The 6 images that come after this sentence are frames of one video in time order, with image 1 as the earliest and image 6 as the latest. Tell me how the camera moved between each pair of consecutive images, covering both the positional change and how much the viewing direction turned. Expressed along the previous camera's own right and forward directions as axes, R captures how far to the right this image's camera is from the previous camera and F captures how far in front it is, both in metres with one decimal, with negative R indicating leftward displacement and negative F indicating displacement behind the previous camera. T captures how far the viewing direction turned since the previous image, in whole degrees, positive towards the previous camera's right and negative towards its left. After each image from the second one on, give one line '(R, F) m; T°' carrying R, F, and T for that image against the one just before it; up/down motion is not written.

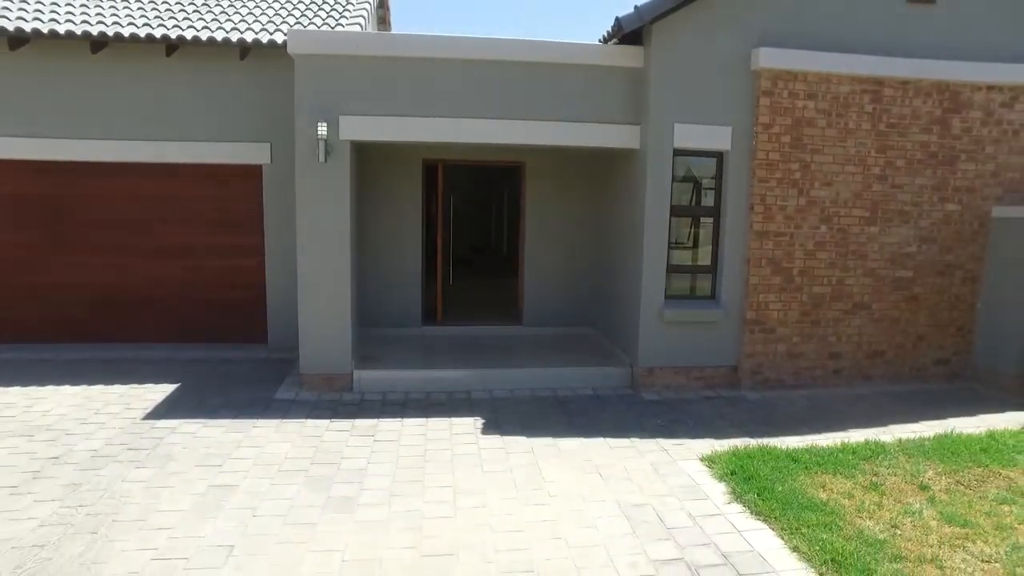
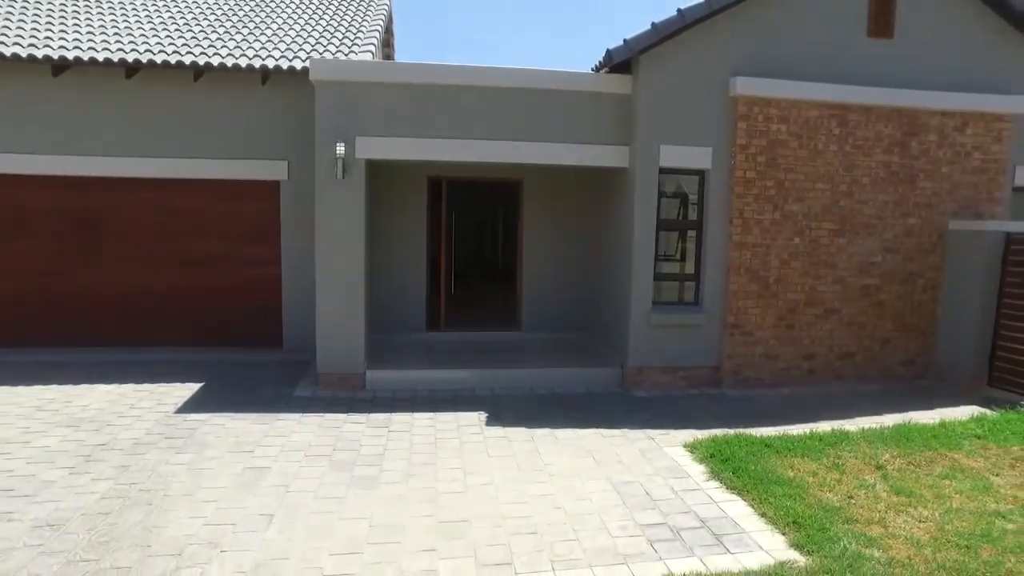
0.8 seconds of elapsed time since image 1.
(-0.1, -0.7) m; +1°
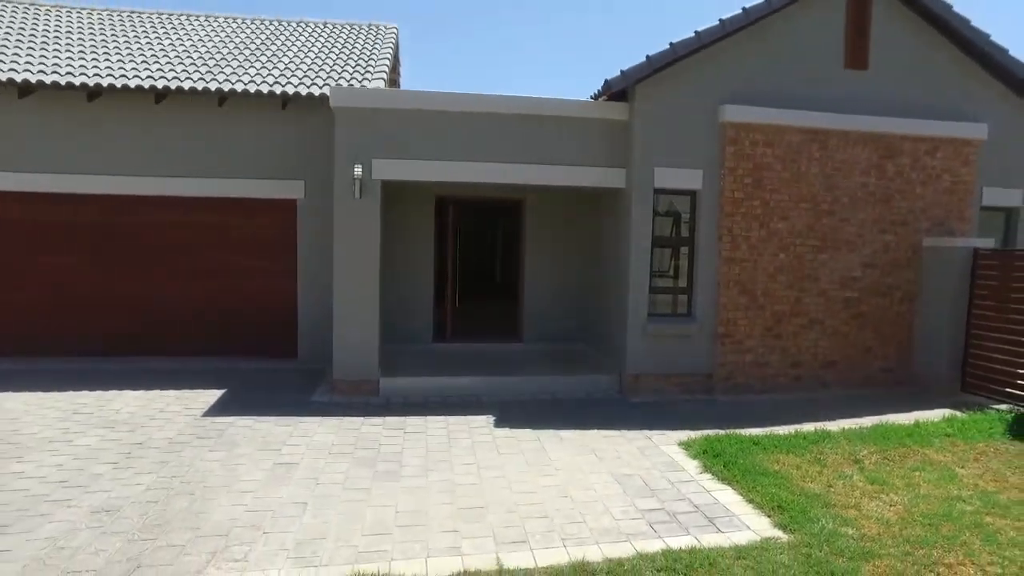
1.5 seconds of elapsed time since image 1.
(-0.2, -0.6) m; +1°
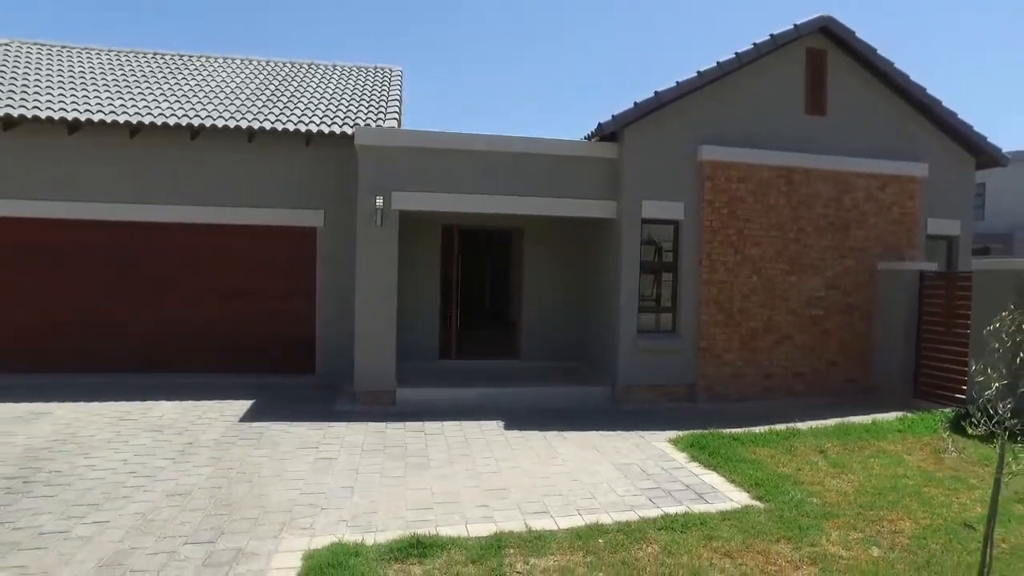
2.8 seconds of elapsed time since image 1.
(-0.4, -1.0) m; +2°
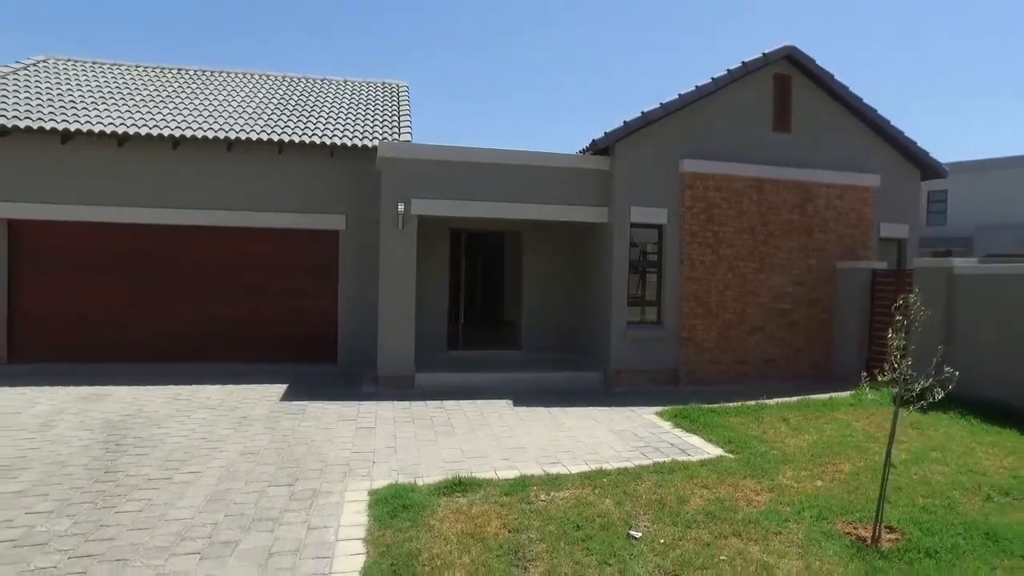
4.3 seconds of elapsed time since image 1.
(-0.4, -1.3) m; +2°
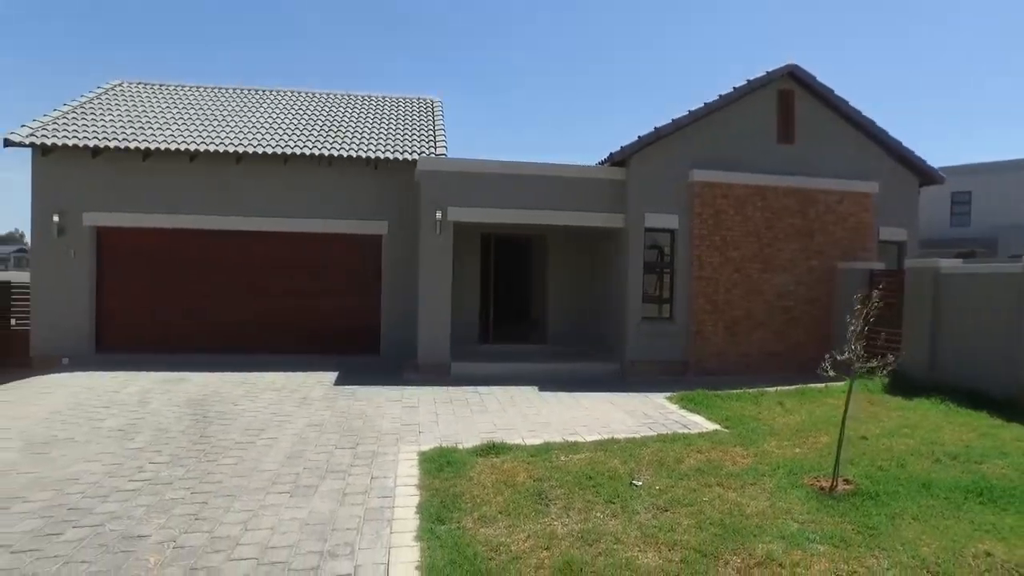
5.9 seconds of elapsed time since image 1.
(0.0, -1.2) m; -2°
